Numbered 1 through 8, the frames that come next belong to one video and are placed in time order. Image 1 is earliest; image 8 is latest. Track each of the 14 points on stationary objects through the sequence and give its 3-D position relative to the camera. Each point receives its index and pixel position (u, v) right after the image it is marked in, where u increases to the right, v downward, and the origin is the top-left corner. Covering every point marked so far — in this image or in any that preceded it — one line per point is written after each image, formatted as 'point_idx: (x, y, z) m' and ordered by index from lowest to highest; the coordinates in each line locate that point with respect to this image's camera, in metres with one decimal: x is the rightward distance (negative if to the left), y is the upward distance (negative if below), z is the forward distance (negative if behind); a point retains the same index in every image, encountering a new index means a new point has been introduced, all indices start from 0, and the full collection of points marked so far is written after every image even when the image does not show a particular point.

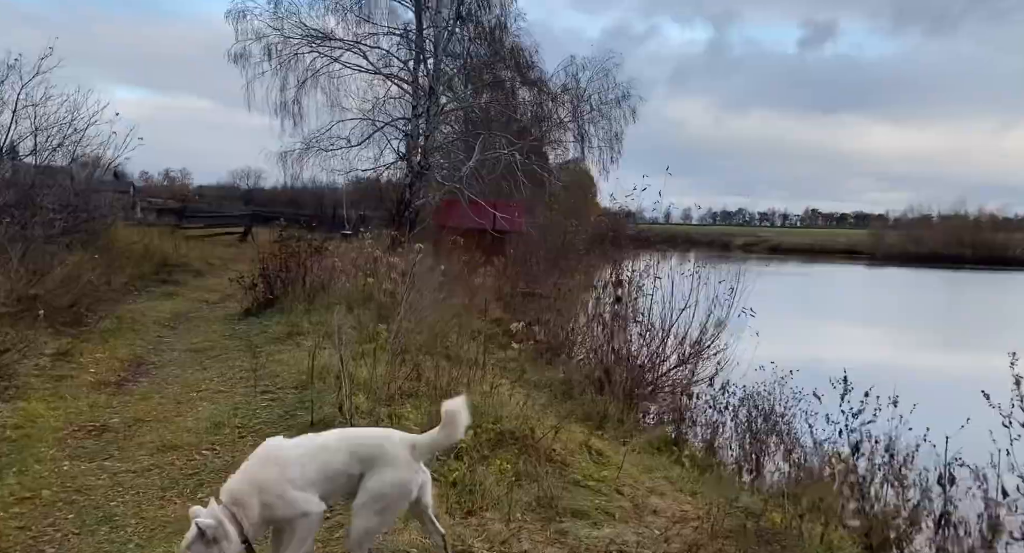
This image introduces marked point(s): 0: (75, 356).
0: (-4.3, -0.8, +7.5) m
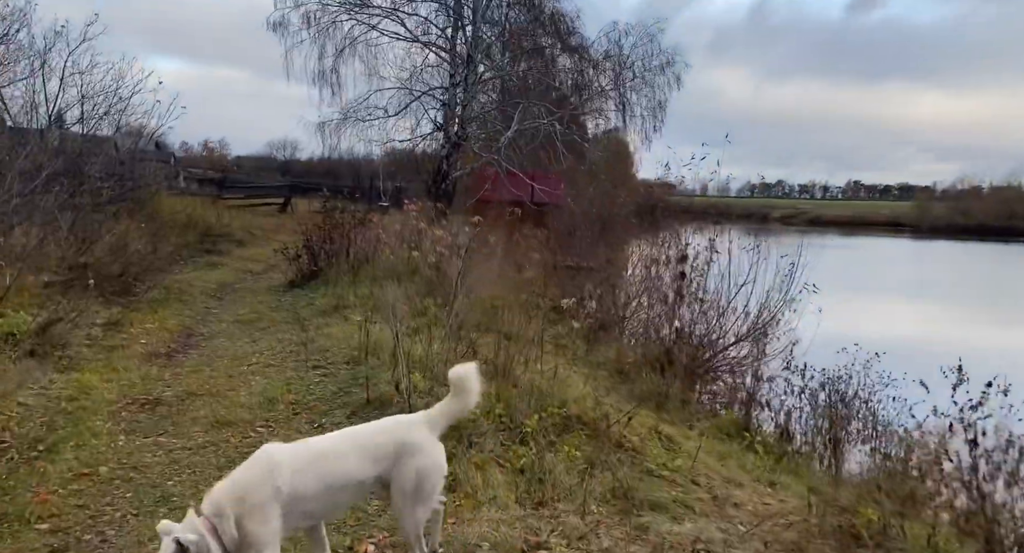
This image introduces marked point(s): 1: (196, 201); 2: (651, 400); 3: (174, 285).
0: (-3.8, -0.5, +7.5) m
1: (-8.2, +2.0, +19.9) m
2: (+1.2, -1.1, +6.6) m
3: (-4.6, -0.1, +10.4) m
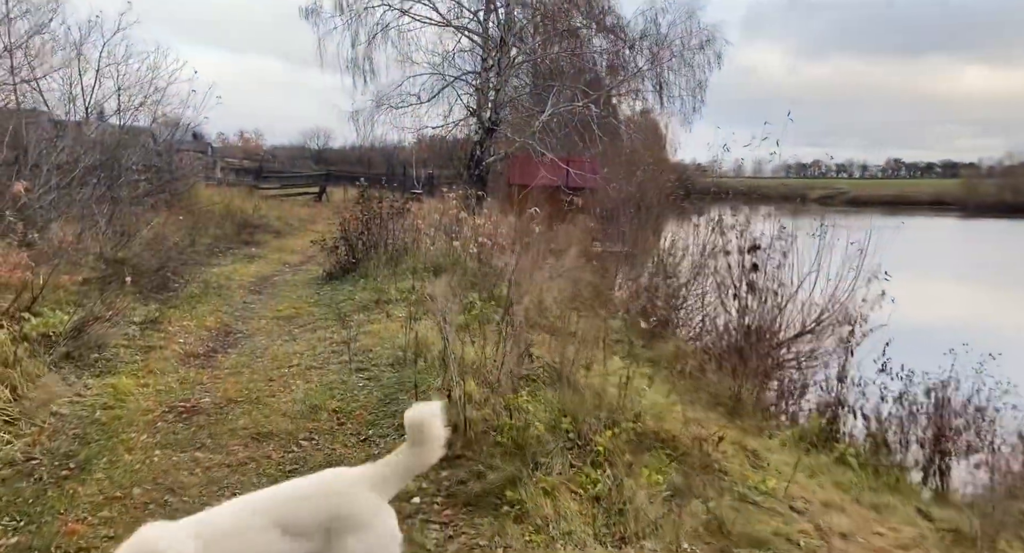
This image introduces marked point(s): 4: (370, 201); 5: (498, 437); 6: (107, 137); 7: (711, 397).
0: (-3.3, -0.5, +7.3) m
1: (-7.2, +2.2, +19.8) m
2: (+1.6, -1.0, +6.1) m
3: (-4.0, 0.0, +10.2) m
4: (-2.1, +1.1, +11.3) m
5: (-0.1, -0.9, +4.1) m
6: (-6.7, +2.3, +12.6) m
7: (+1.6, -1.0, +6.2) m
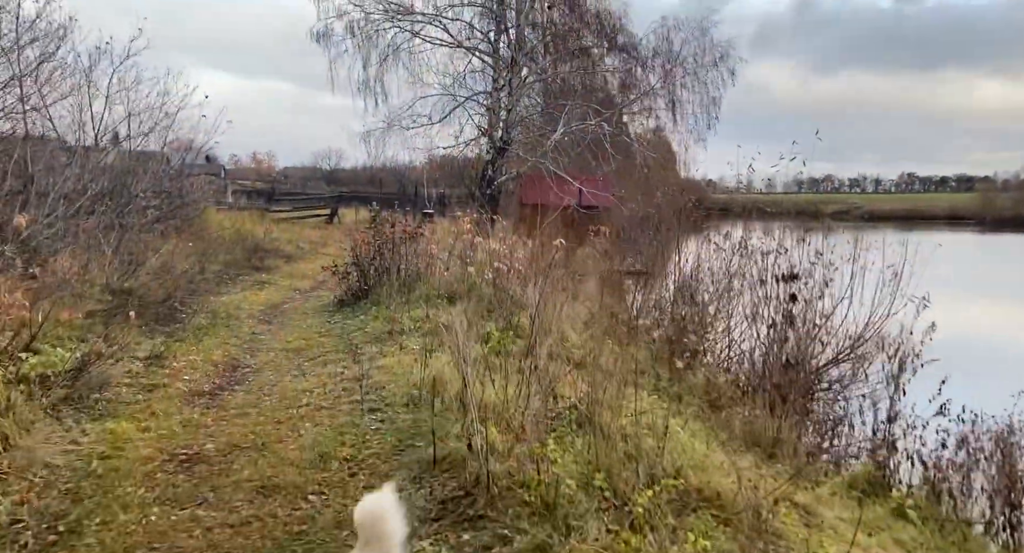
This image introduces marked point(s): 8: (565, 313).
0: (-3.2, -0.8, +7.0) m
1: (-6.9, +1.6, +19.7) m
2: (+1.8, -1.2, +5.8) m
3: (-3.8, -0.4, +9.9) m
4: (-1.9, +0.7, +11.0) m
5: (+0.1, -1.1, +3.8) m
6: (-6.5, +1.8, +12.4) m
7: (+1.8, -1.2, +5.9) m
8: (+0.5, -0.4, +7.4) m
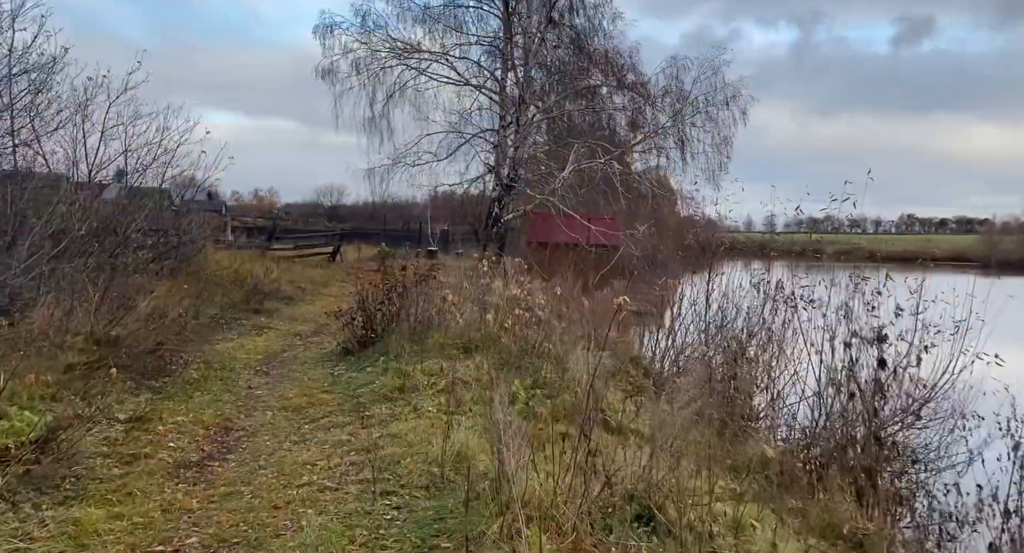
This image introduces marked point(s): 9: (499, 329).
0: (-2.9, -1.2, +6.2) m
1: (-6.6, +0.6, +19.0) m
2: (+2.0, -1.6, +5.0) m
3: (-3.6, -1.0, +9.2) m
4: (-1.7, +0.1, +10.3) m
5: (+0.3, -1.4, +3.0) m
6: (-6.2, +1.2, +11.7) m
7: (+2.0, -1.6, +5.1) m
8: (+0.7, -0.8, +6.6) m
9: (-0.1, -0.6, +8.9) m
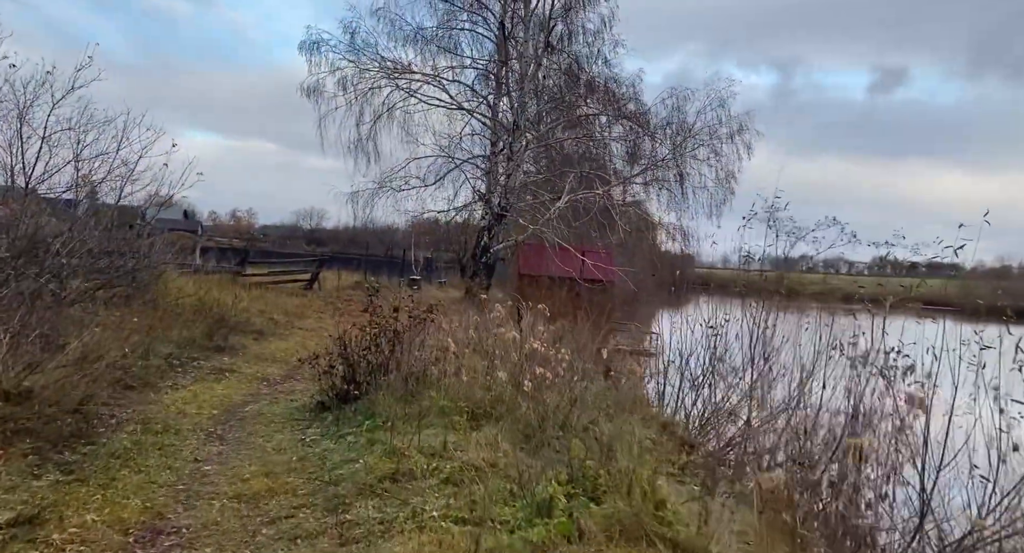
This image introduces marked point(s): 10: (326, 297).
0: (-2.7, -1.5, +4.5) m
1: (-6.7, -0.1, +17.2) m
2: (+2.2, -2.0, +3.3) m
3: (-3.4, -1.3, +7.4) m
4: (-1.5, -0.4, +8.7) m
5: (+0.6, -1.6, +1.3) m
6: (-6.1, +0.8, +10.0) m
7: (+2.2, -2.0, +3.4) m
8: (+1.0, -1.2, +5.0) m
9: (0.0, -1.1, +7.2) m
10: (-4.9, -0.6, +20.0) m
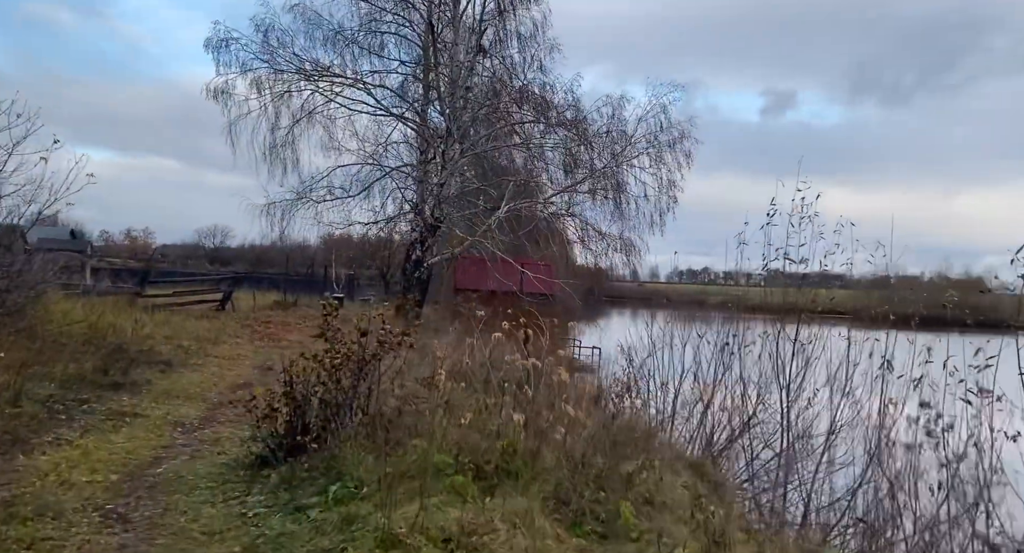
0: (-2.3, -1.5, +2.4) m
1: (-7.8, -0.5, +14.6) m
2: (+2.8, -2.0, +1.9) m
3: (-3.3, -1.5, +5.3) m
4: (-1.6, -0.5, +6.7) m
5: (+1.4, -1.5, -0.3) m
6: (-6.3, +0.6, +7.6) m
7: (+2.8, -1.9, +2.0) m
8: (+1.3, -1.2, +3.4) m
9: (+0.1, -1.2, +5.5) m
10: (-6.3, -1.0, +17.6) m
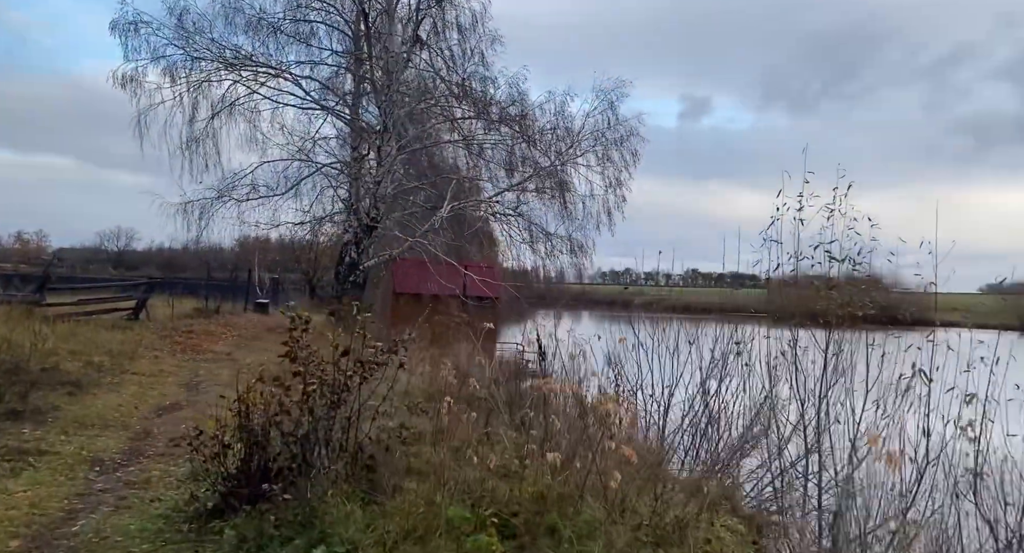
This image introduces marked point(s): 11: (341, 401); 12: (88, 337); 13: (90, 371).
0: (-1.8, -1.5, +1.2) m
1: (-8.5, -0.6, +12.7) m
2: (+3.3, -1.9, +1.1) m
3: (-3.1, -1.5, +3.9) m
4: (-1.6, -0.5, +5.5) m
5: (+2.1, -1.5, -1.2) m
6: (-6.3, +0.5, +5.9) m
7: (+3.3, -1.9, +1.2) m
8: (+1.7, -1.2, +2.5) m
9: (+0.3, -1.2, +4.4) m
10: (-7.3, -1.1, +15.8) m
11: (-1.2, -0.8, +5.0) m
12: (-7.1, -1.1, +12.8) m
13: (-5.7, -1.3, +10.3) m
